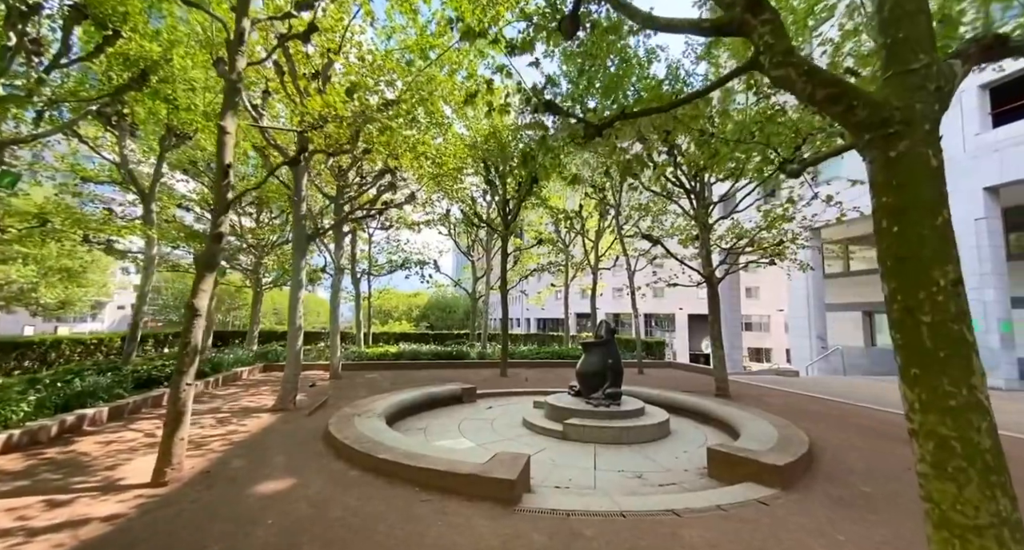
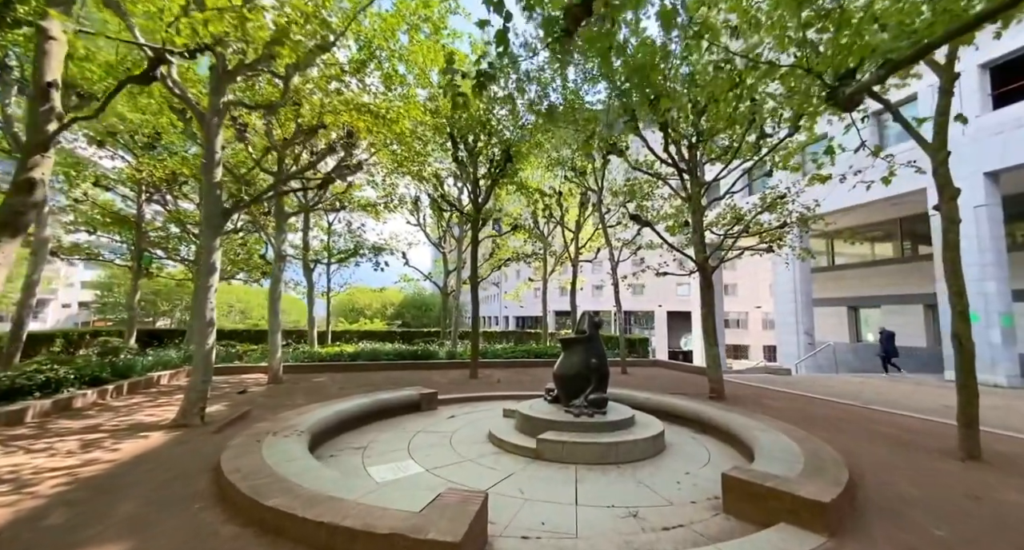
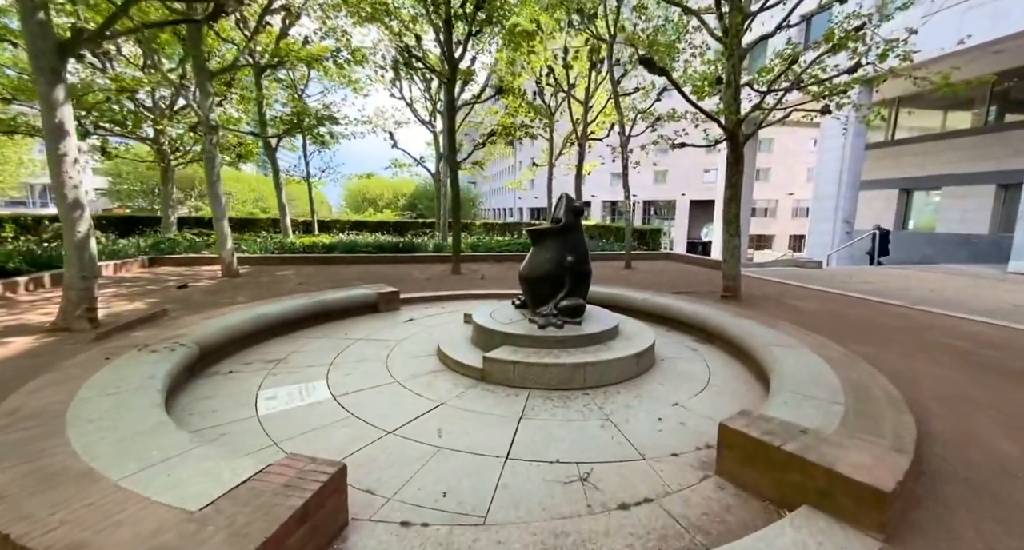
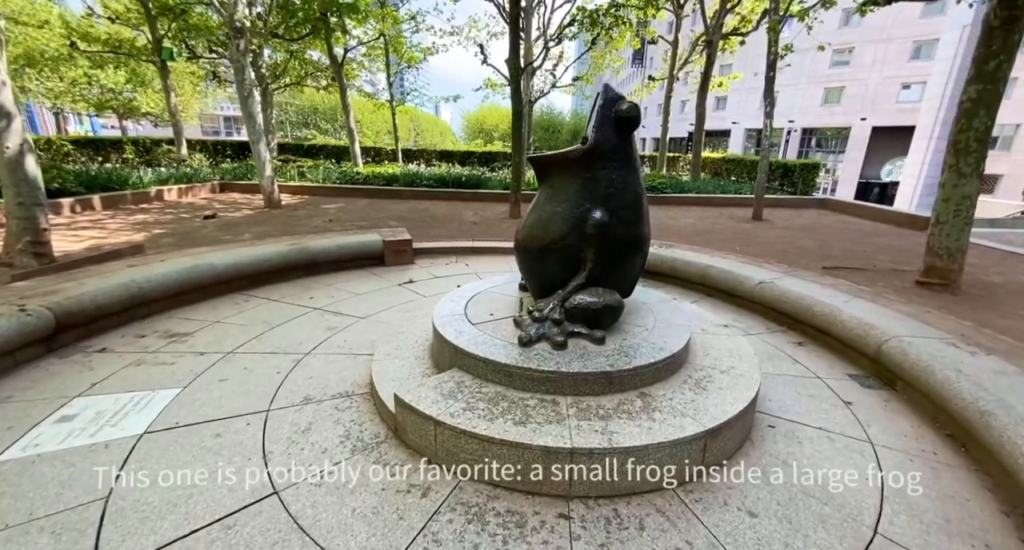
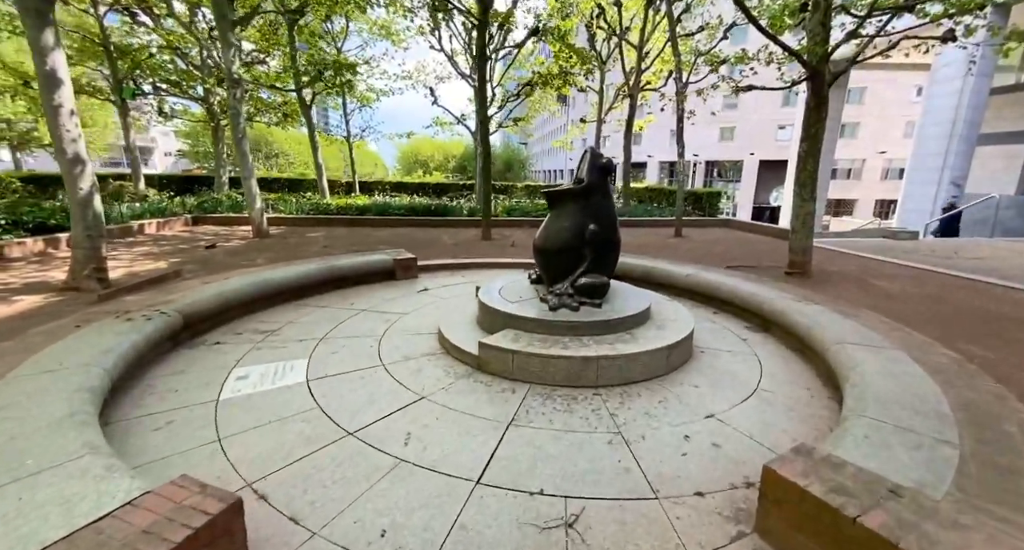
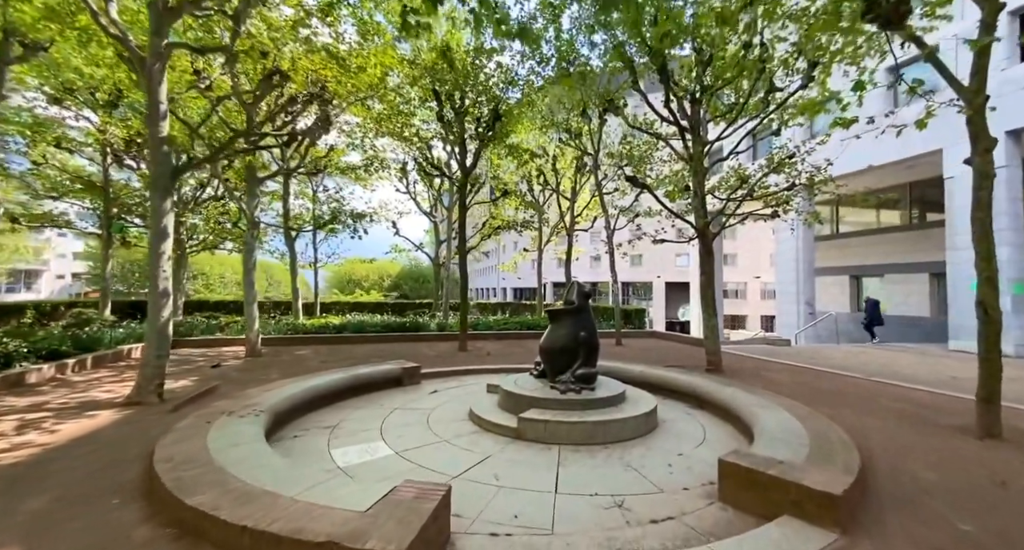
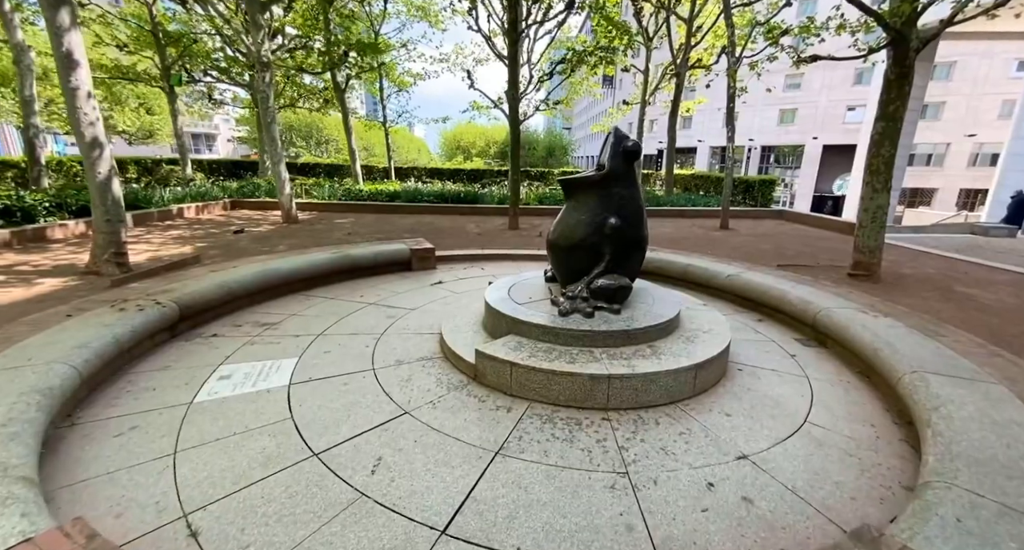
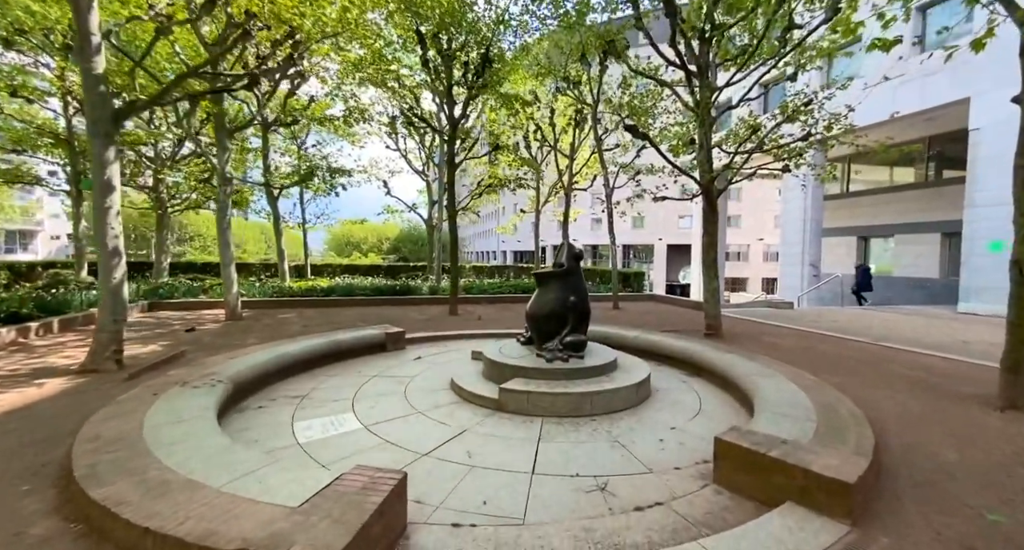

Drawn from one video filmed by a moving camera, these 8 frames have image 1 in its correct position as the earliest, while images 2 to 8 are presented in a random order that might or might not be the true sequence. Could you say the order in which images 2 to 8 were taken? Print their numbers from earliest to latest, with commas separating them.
2, 6, 8, 3, 5, 7, 4
